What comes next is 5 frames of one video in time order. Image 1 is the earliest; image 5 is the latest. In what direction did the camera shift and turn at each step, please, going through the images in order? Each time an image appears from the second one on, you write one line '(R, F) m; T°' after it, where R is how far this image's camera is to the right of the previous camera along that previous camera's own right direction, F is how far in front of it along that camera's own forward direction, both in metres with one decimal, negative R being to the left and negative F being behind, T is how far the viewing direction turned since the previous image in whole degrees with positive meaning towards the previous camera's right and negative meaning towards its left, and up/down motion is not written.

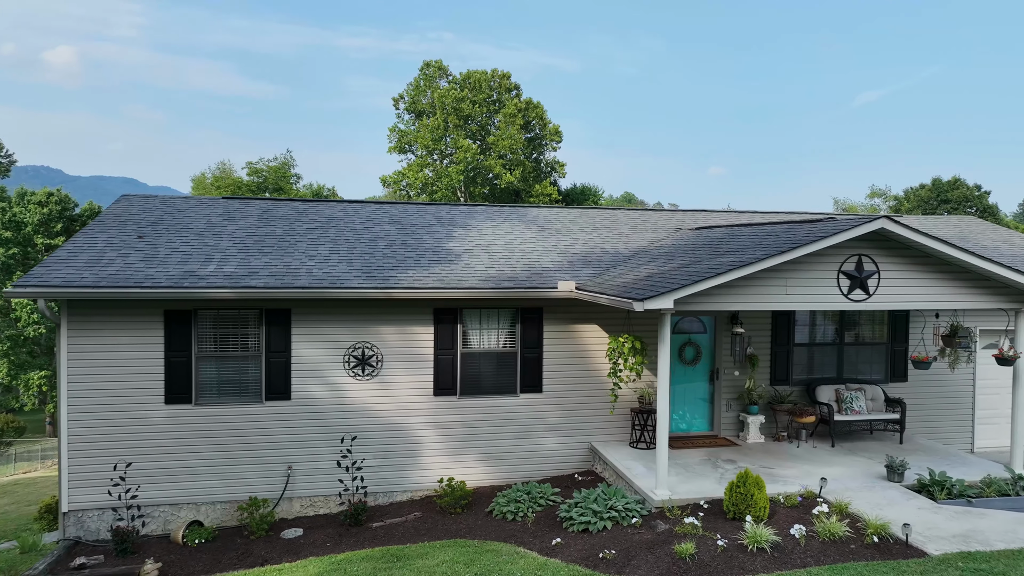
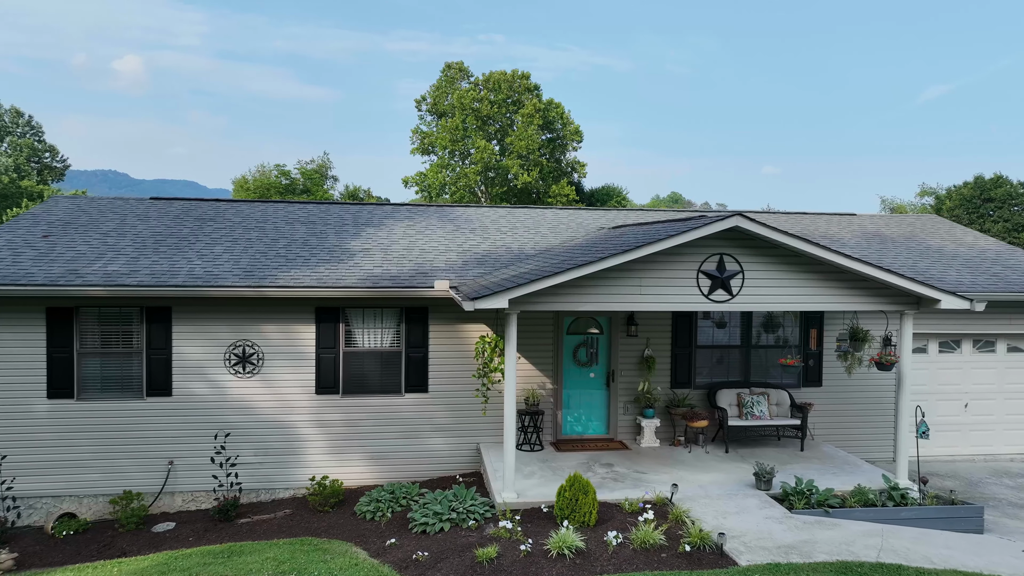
(+2.2, +0.1) m; -3°
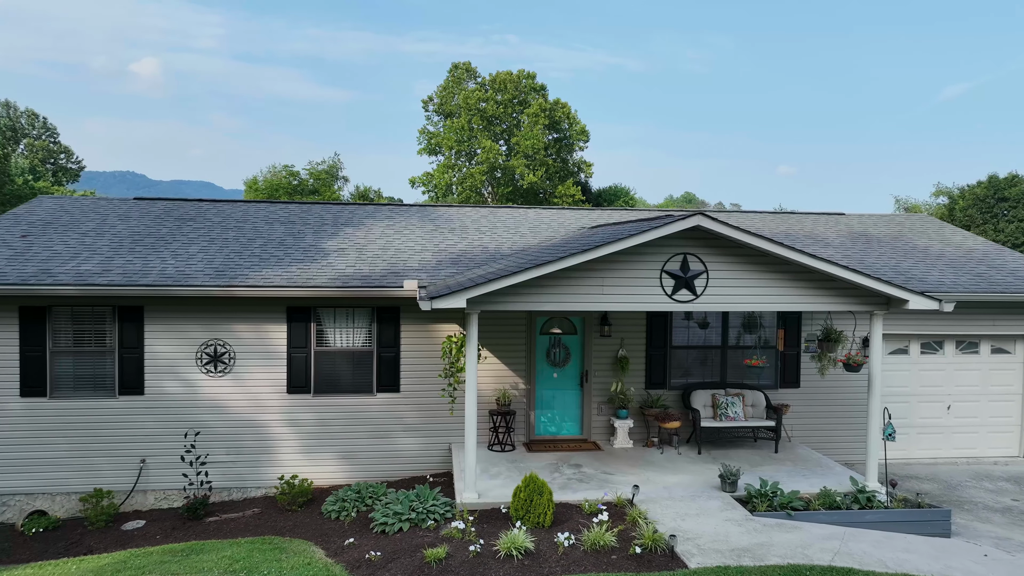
(+0.6, 0.0) m; -1°
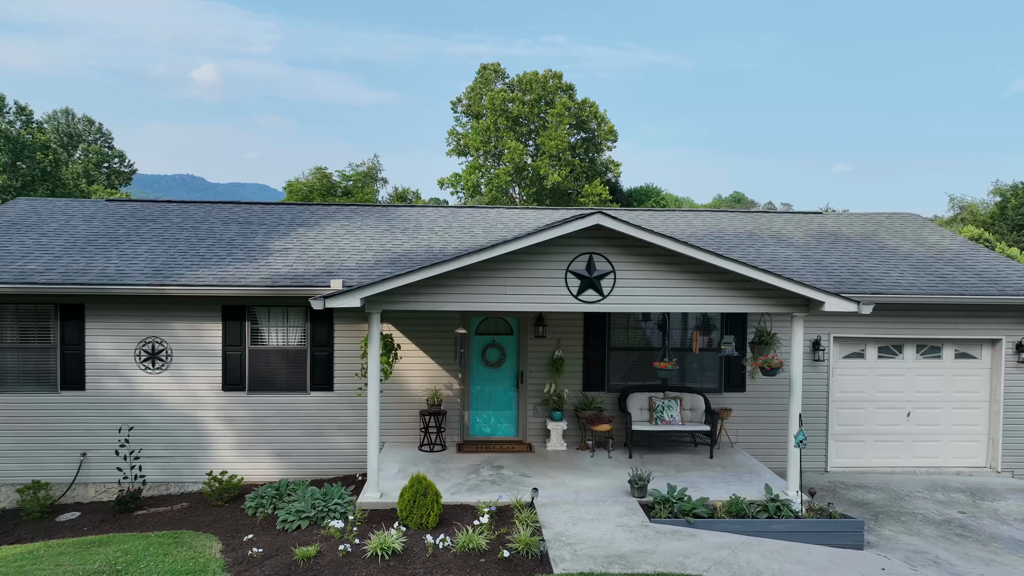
(+1.5, +0.1) m; -3°
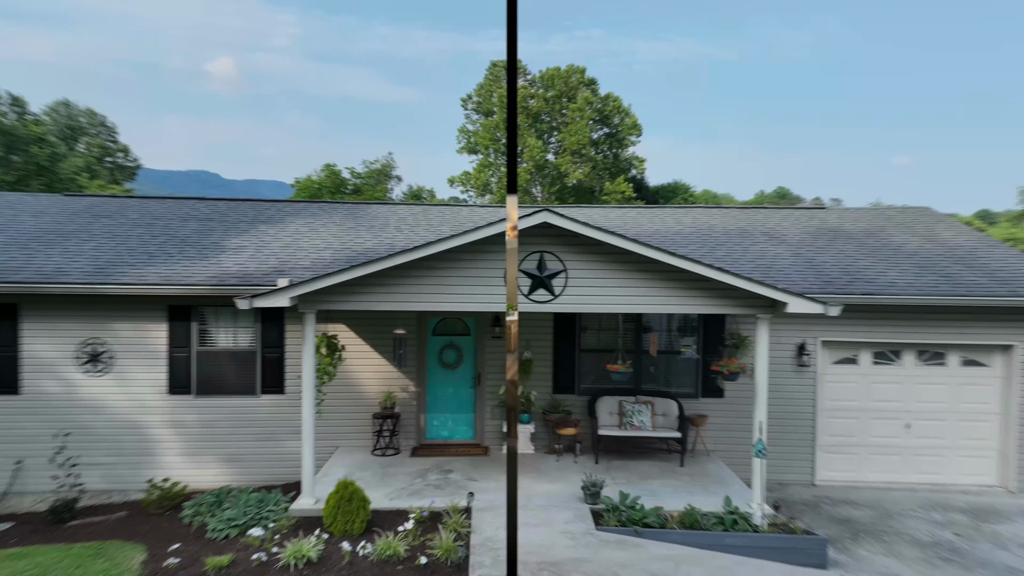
(+0.7, +0.6) m; -1°
